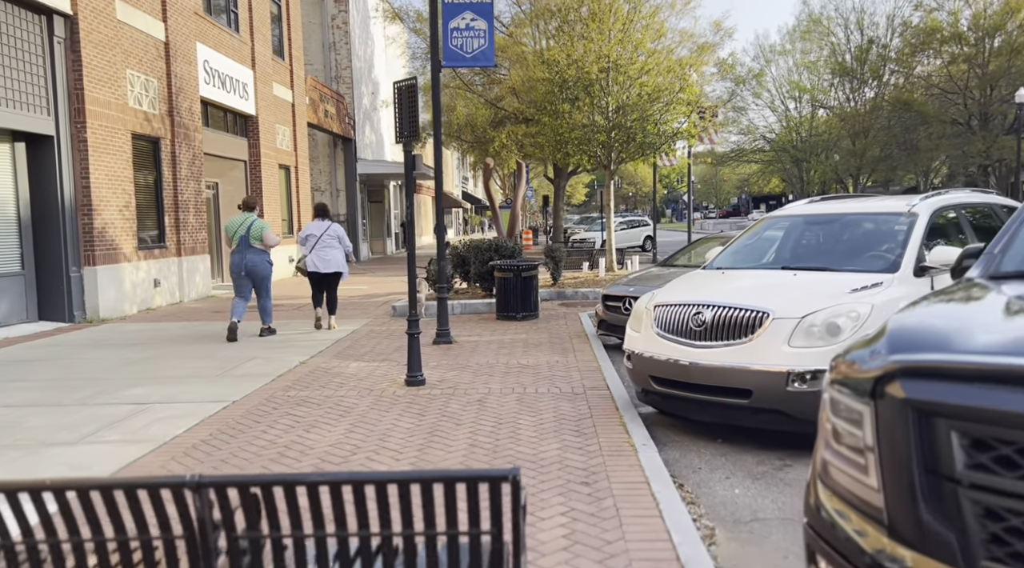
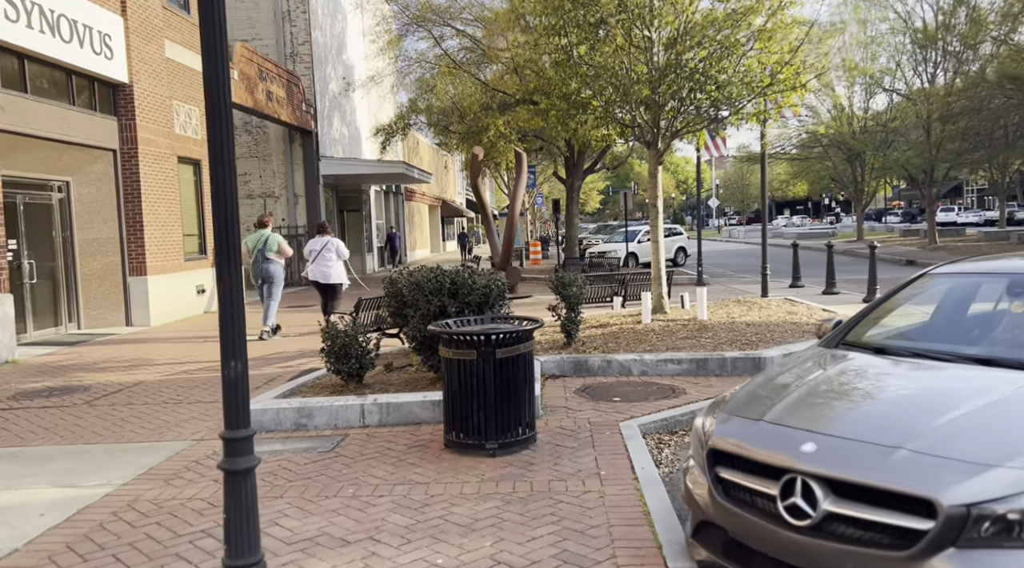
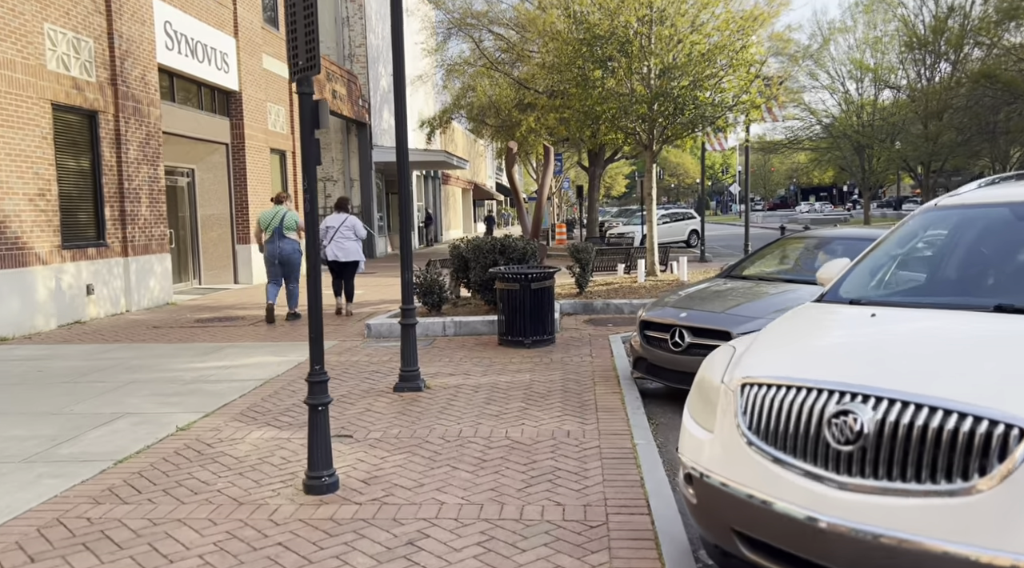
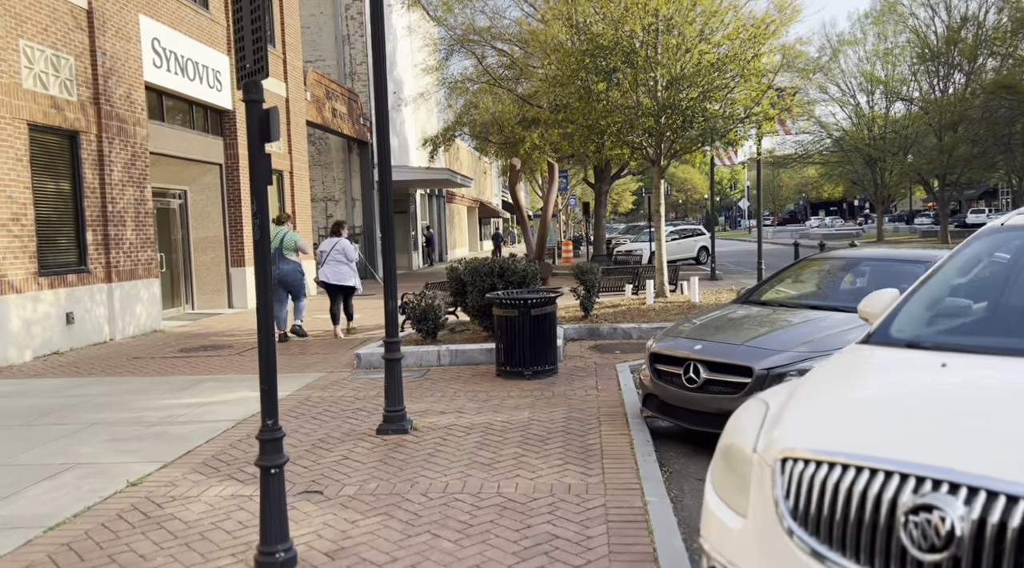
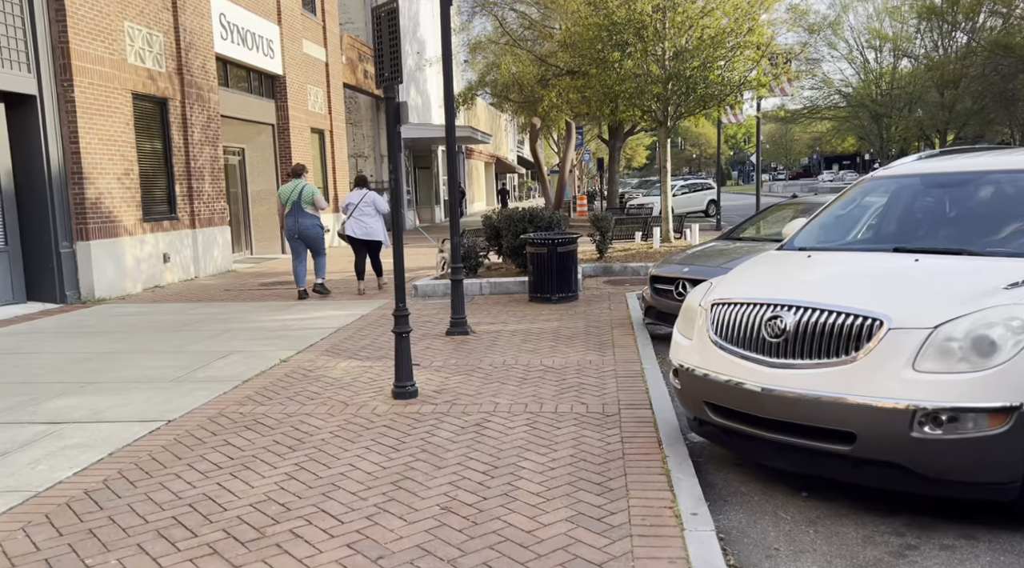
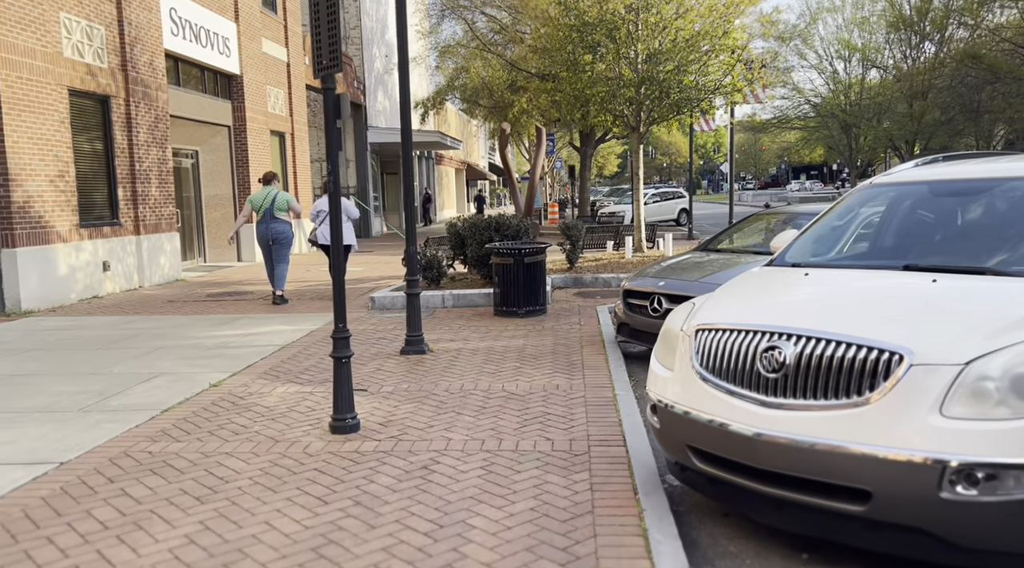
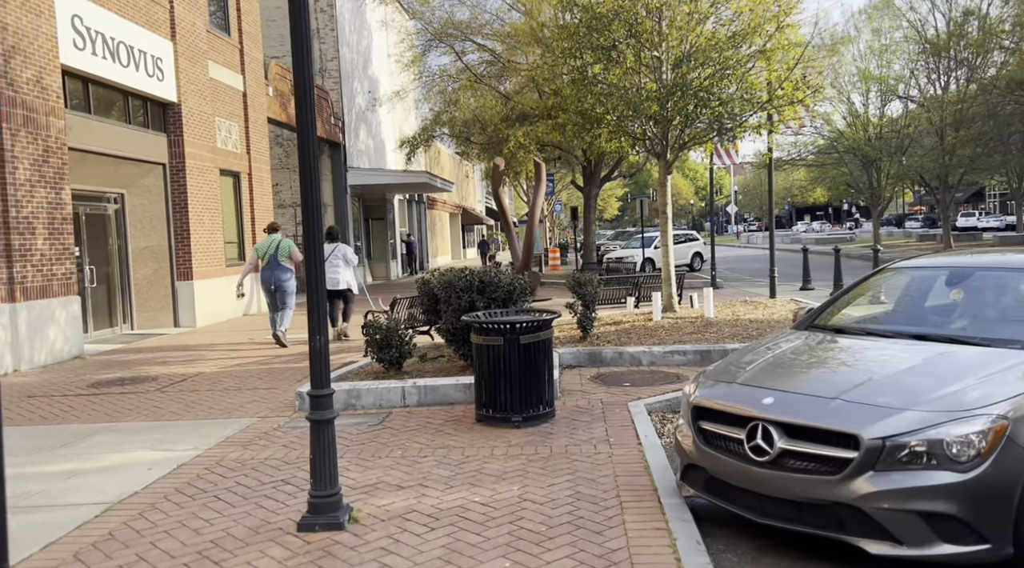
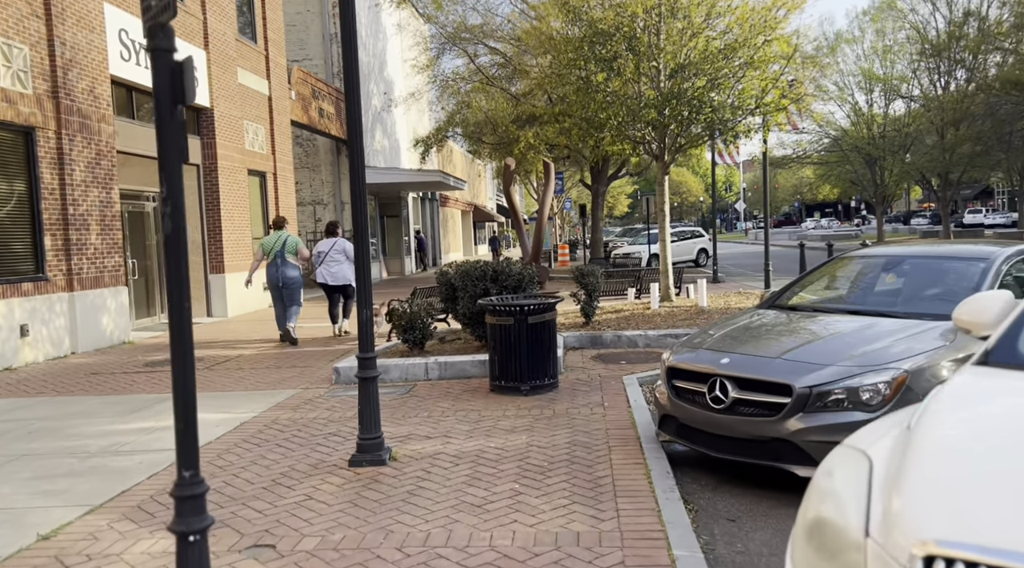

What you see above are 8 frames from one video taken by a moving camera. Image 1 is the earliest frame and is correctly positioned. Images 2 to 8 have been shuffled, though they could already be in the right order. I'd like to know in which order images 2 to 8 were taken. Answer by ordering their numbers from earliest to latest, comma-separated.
5, 6, 3, 4, 8, 7, 2
